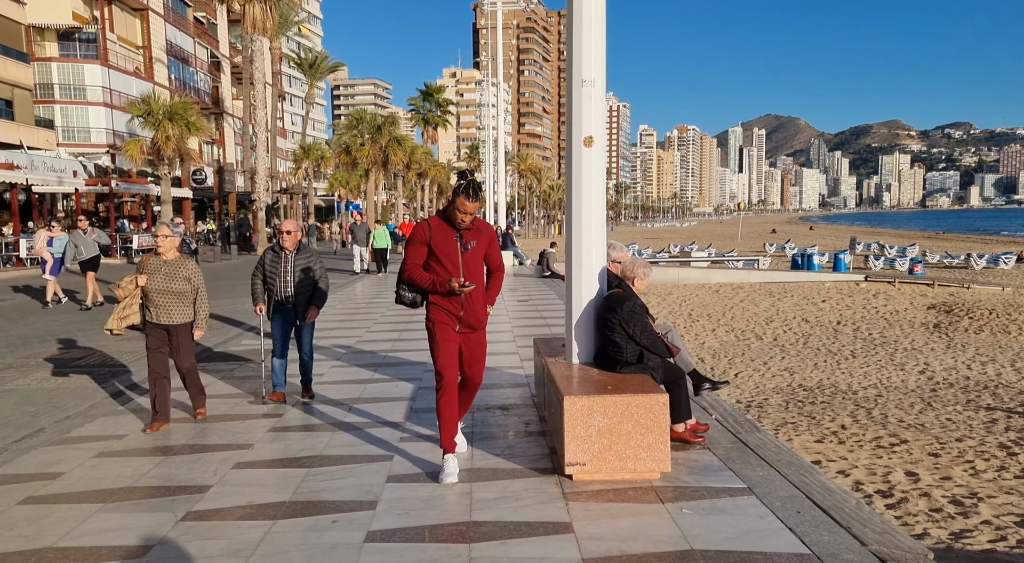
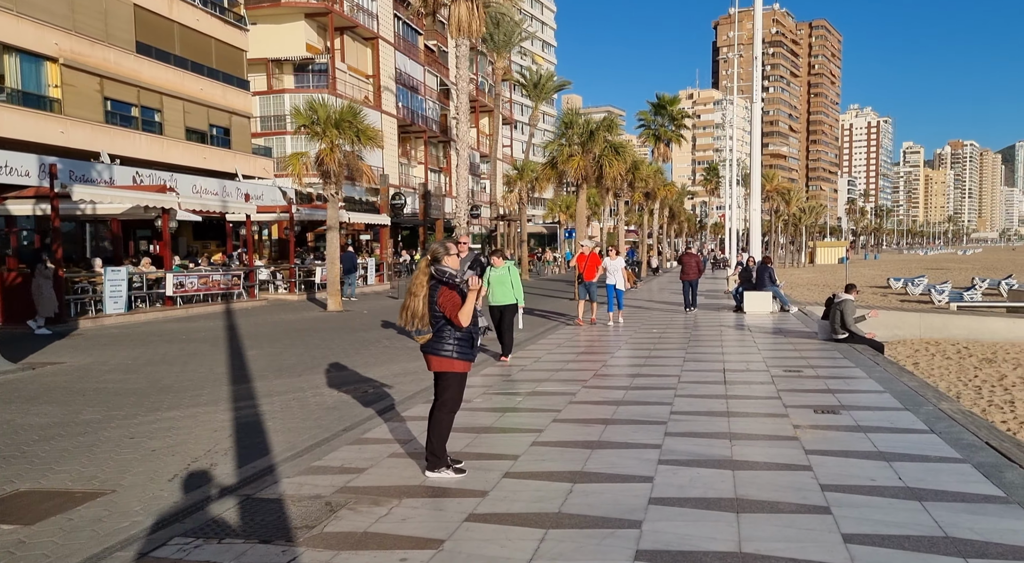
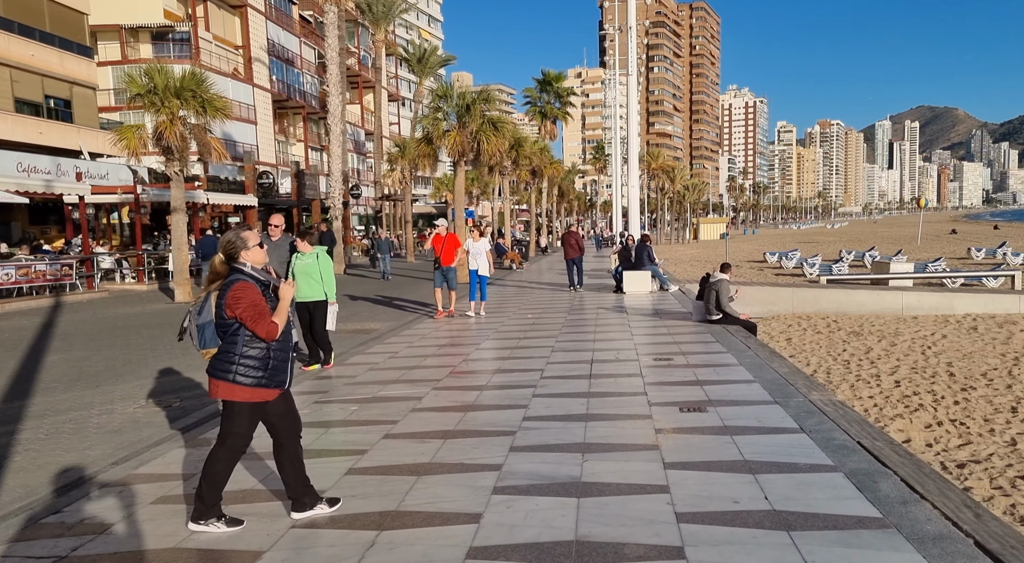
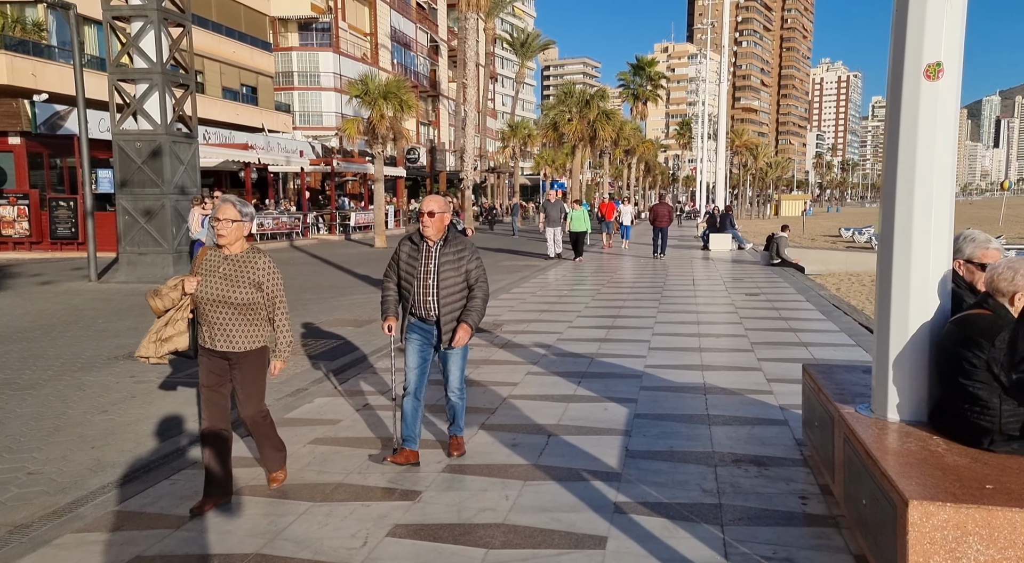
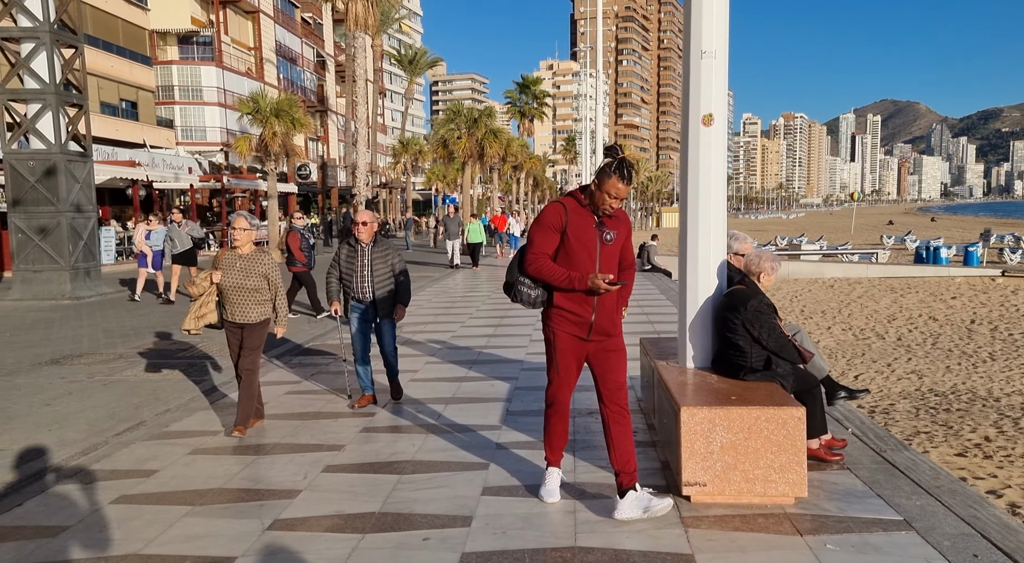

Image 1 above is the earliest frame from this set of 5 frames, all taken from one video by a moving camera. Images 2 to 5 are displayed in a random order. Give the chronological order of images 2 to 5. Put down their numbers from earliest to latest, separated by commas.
5, 4, 2, 3
